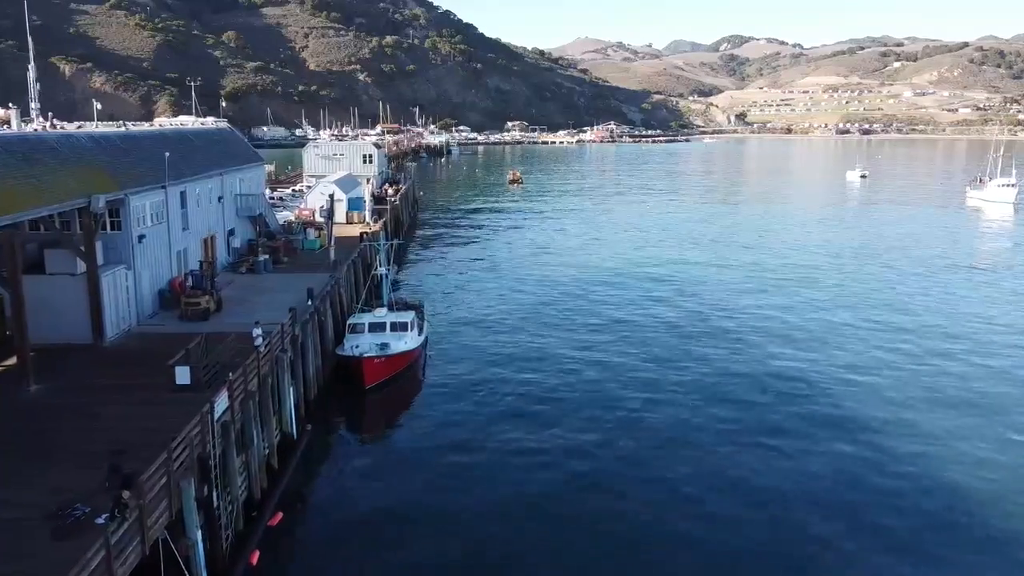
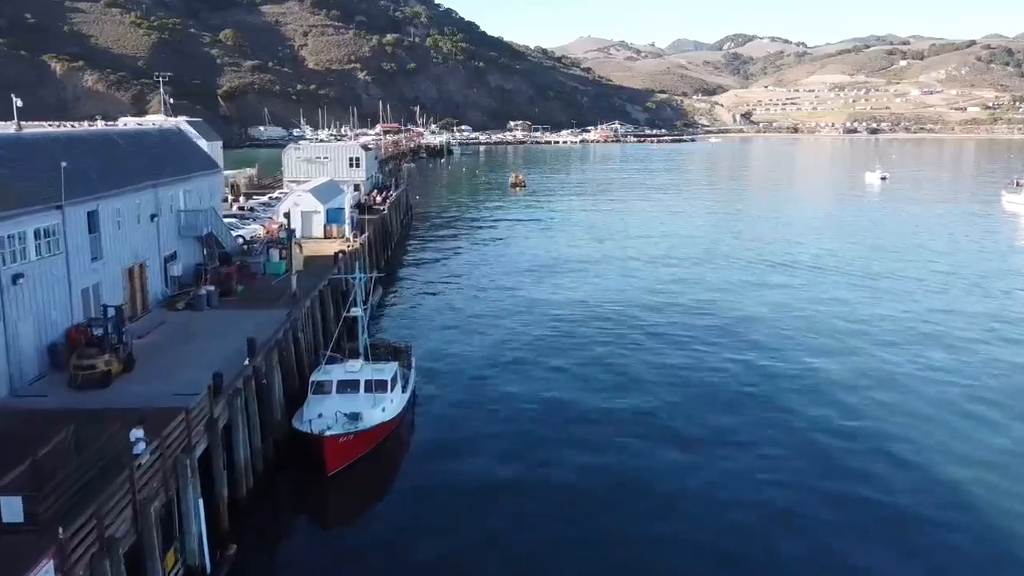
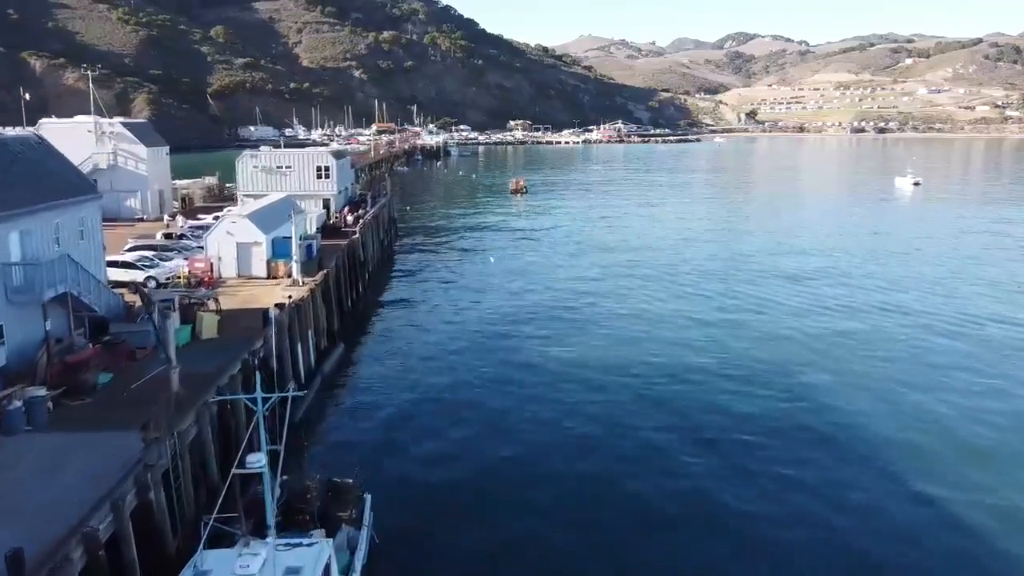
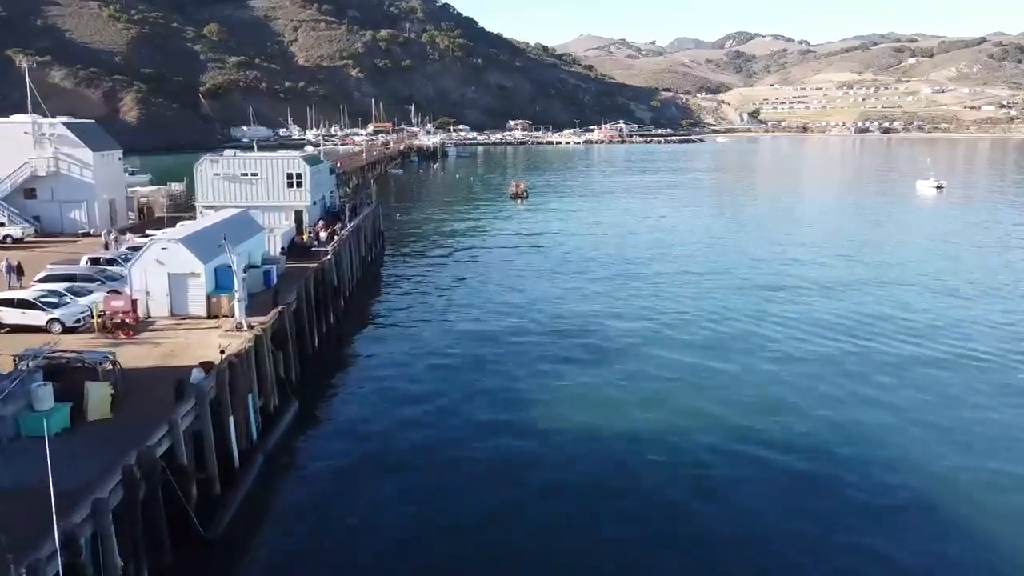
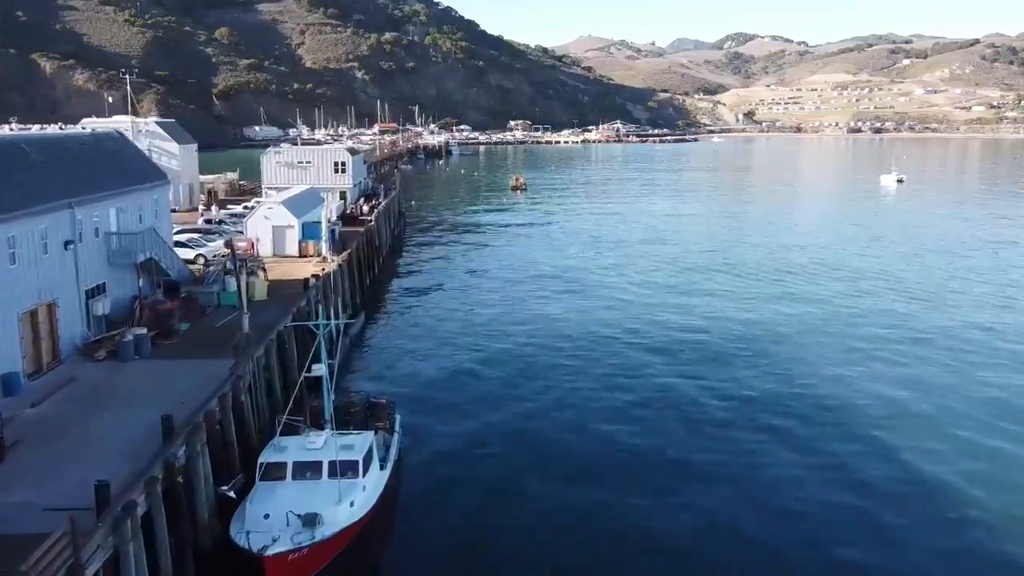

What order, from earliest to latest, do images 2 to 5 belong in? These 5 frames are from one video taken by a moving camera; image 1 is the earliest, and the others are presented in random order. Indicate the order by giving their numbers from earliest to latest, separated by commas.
2, 5, 3, 4
